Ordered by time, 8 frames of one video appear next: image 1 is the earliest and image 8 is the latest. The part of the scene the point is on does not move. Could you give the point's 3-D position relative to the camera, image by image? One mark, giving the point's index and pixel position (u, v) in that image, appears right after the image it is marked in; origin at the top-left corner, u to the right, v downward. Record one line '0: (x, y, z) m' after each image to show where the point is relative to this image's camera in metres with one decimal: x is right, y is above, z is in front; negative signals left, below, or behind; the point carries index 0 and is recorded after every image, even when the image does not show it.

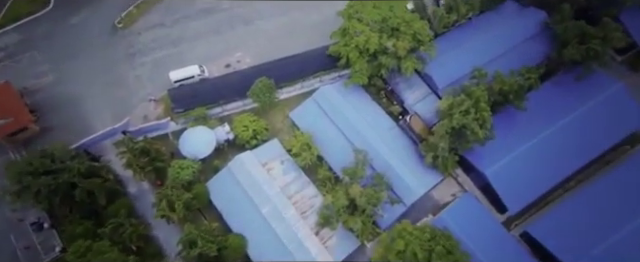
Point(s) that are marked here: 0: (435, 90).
0: (+3.8, +1.4, +15.3) m
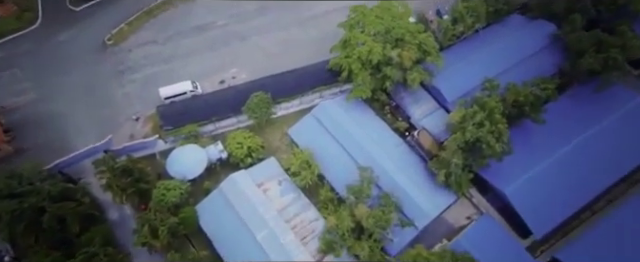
0: (+3.8, +0.9, +14.3) m
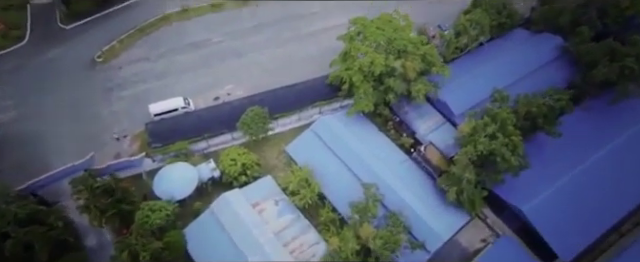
0: (+3.8, +0.4, +13.5) m
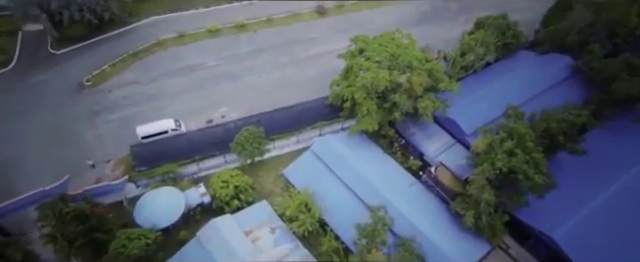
0: (+3.8, -0.2, +12.6) m
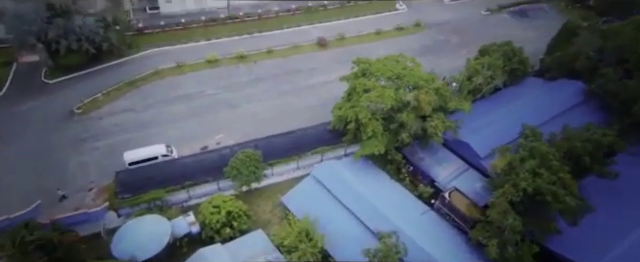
0: (+3.8, -0.8, +11.6) m
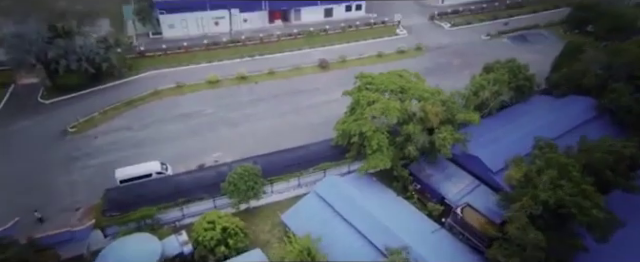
0: (+3.9, -1.1, +11.0) m
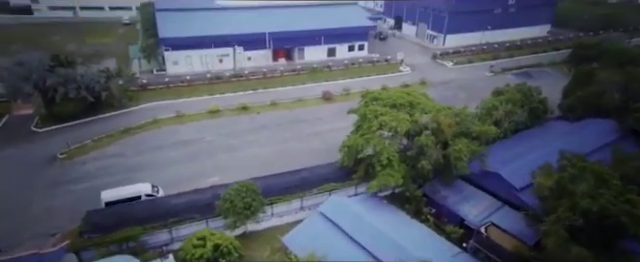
0: (+4.0, -1.4, +10.0) m
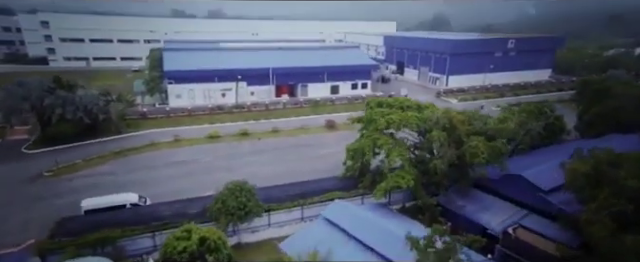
0: (+4.1, -1.4, +9.0) m
